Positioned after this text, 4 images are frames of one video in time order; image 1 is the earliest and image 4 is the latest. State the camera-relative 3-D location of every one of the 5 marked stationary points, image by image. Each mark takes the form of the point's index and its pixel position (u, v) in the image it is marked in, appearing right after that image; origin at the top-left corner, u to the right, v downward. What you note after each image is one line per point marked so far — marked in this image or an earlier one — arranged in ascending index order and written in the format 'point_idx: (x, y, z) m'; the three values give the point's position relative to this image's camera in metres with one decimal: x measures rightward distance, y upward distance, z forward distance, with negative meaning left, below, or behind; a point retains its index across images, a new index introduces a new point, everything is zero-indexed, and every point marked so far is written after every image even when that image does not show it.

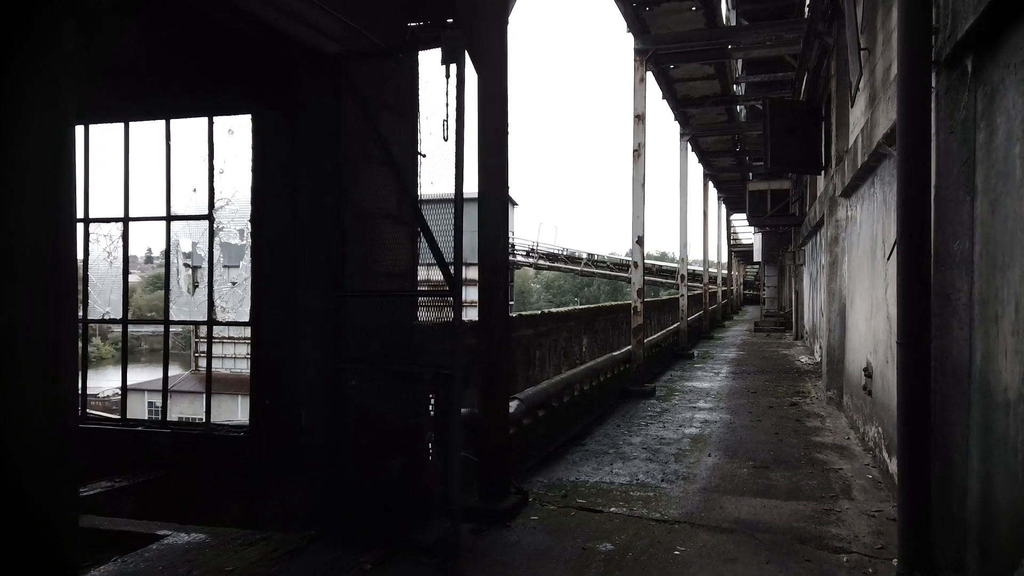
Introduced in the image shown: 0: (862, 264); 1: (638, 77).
0: (+2.4, +0.2, +5.2) m
1: (+1.2, +2.0, +7.2) m
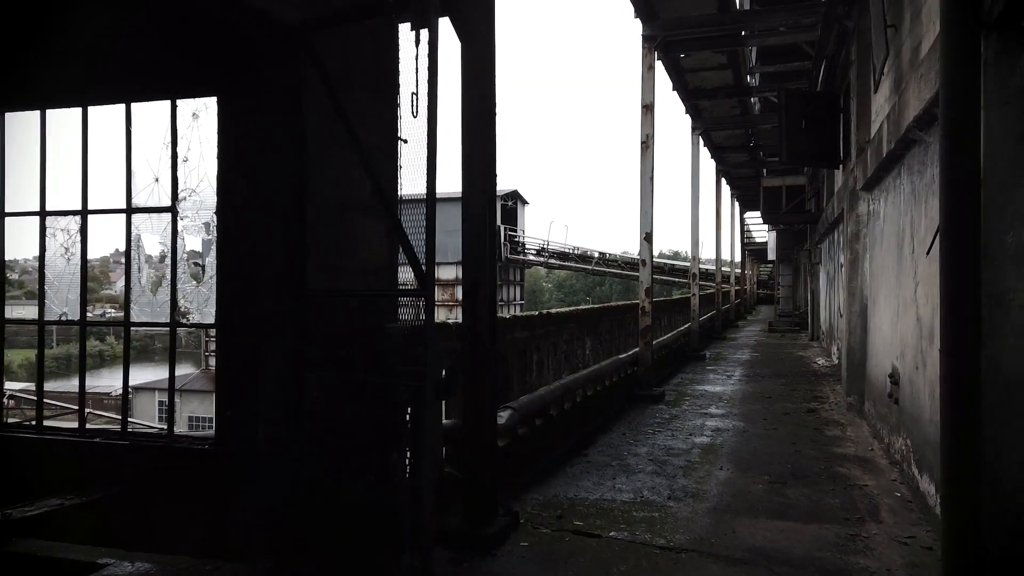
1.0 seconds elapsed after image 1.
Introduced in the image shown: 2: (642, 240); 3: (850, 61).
0: (+2.4, +0.2, +4.9) m
1: (+1.2, +2.0, +6.8) m
2: (+1.2, +0.4, +6.8) m
3: (+3.1, +2.1, +6.9) m
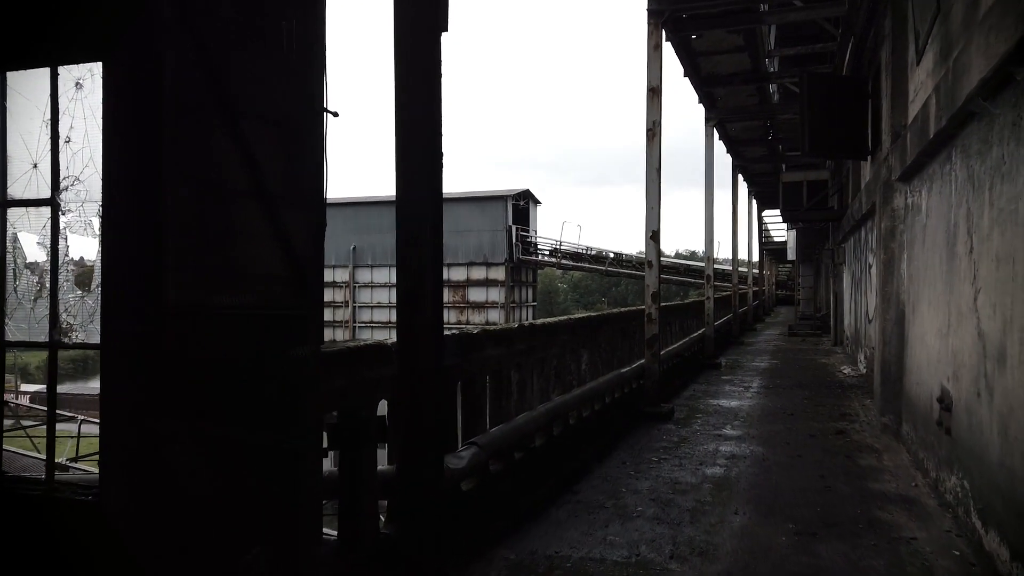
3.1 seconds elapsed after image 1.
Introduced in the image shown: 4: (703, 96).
0: (+2.3, +0.1, +4.1) m
1: (+1.2, +2.0, +6.1) m
2: (+1.1, +0.4, +6.1) m
3: (+3.1, +2.1, +6.2) m
4: (+2.5, +2.5, +9.7) m
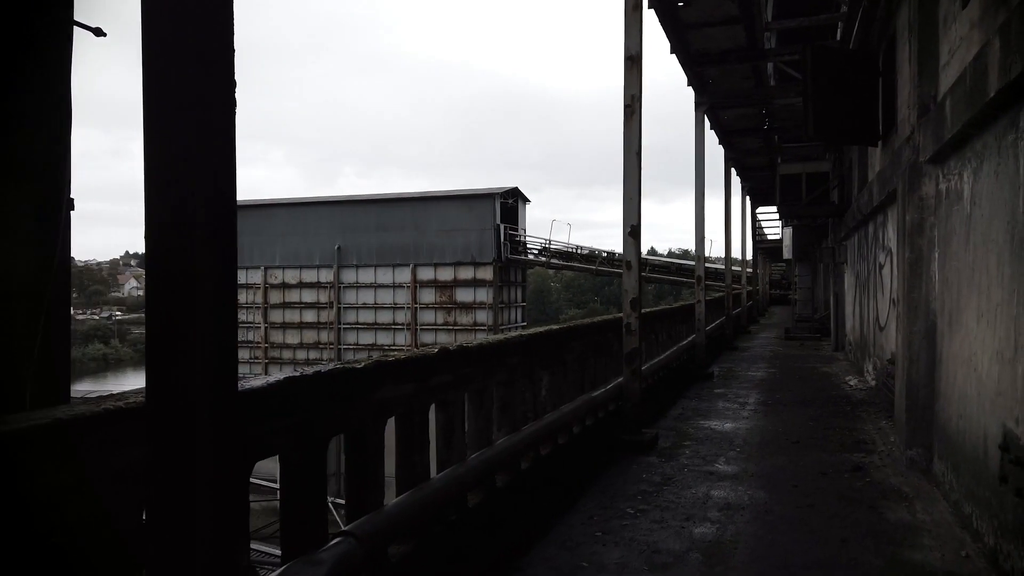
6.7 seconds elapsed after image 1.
0: (+2.0, +0.1, +3.2) m
1: (+0.8, +2.0, +5.2) m
2: (+0.8, +0.4, +5.2) m
3: (+2.7, +2.0, +5.2) m
4: (+2.1, +2.5, +8.7) m
